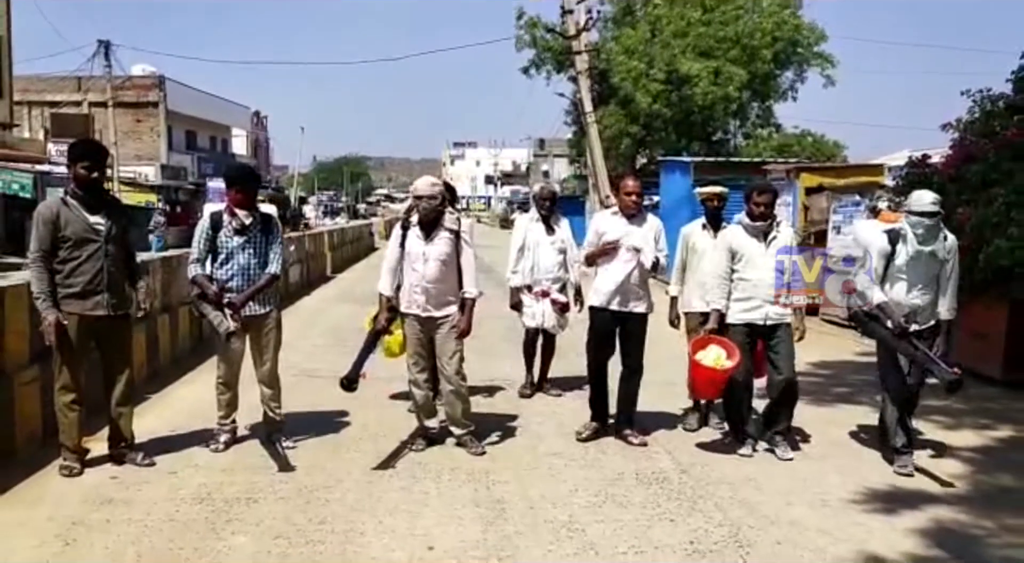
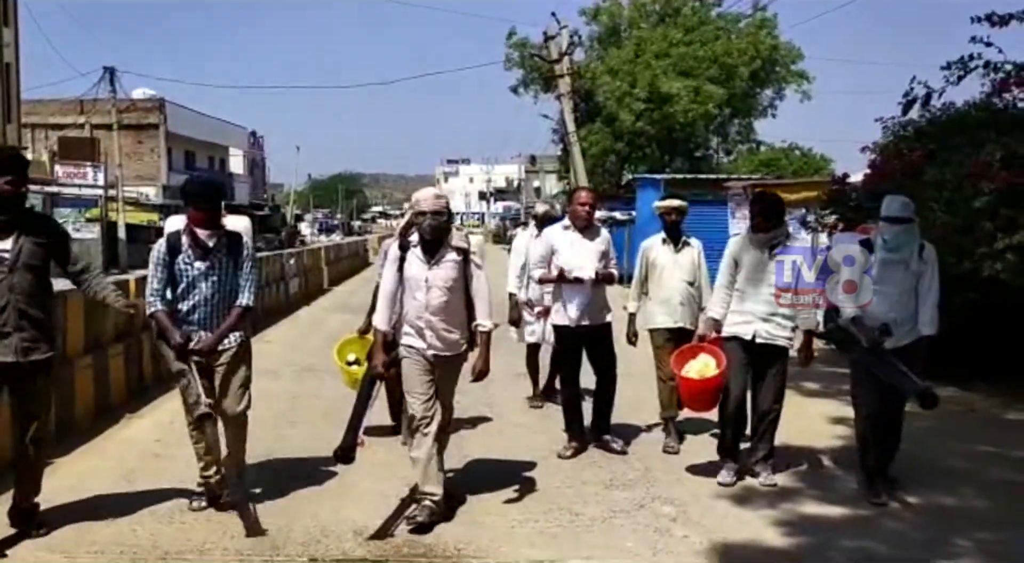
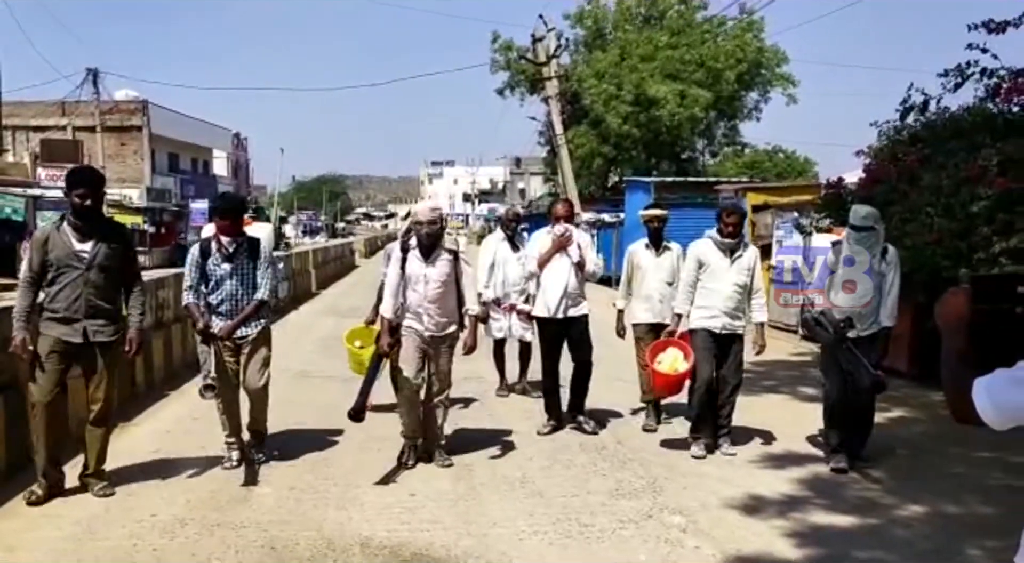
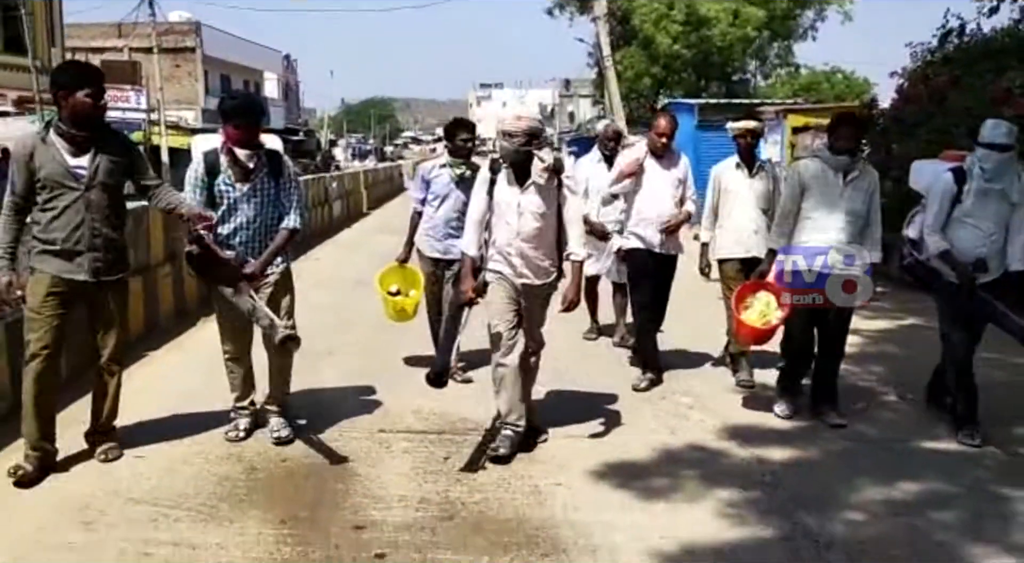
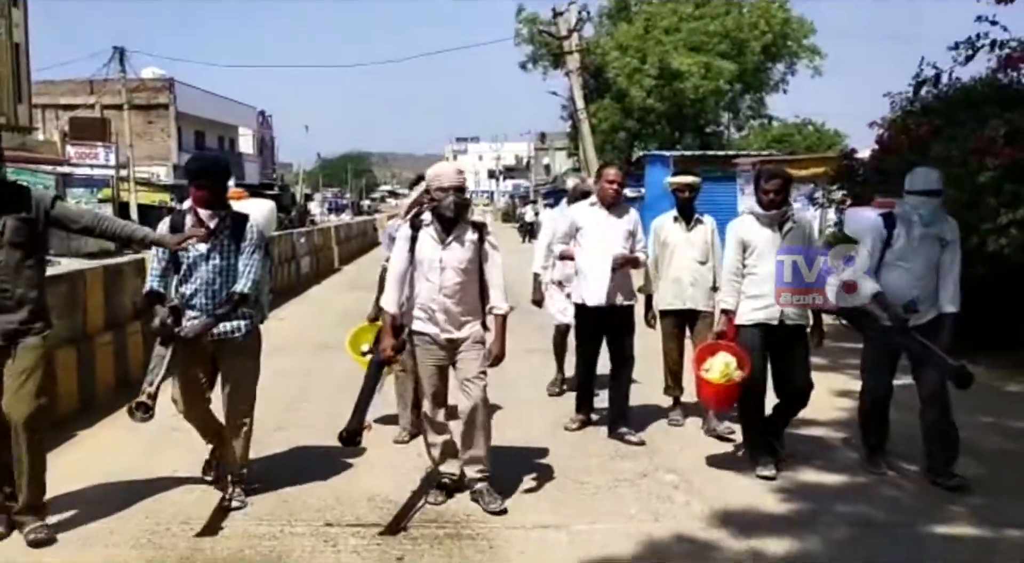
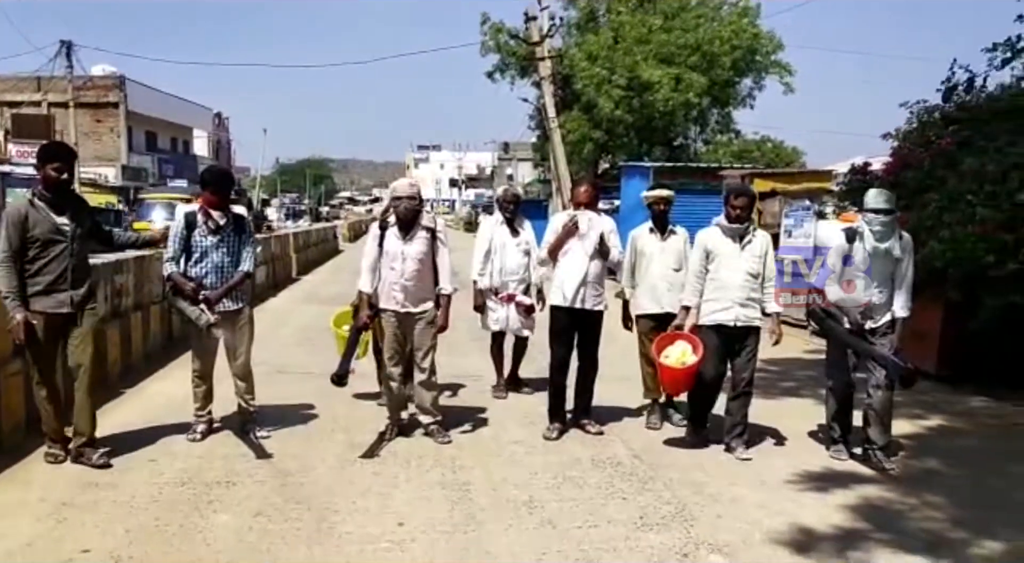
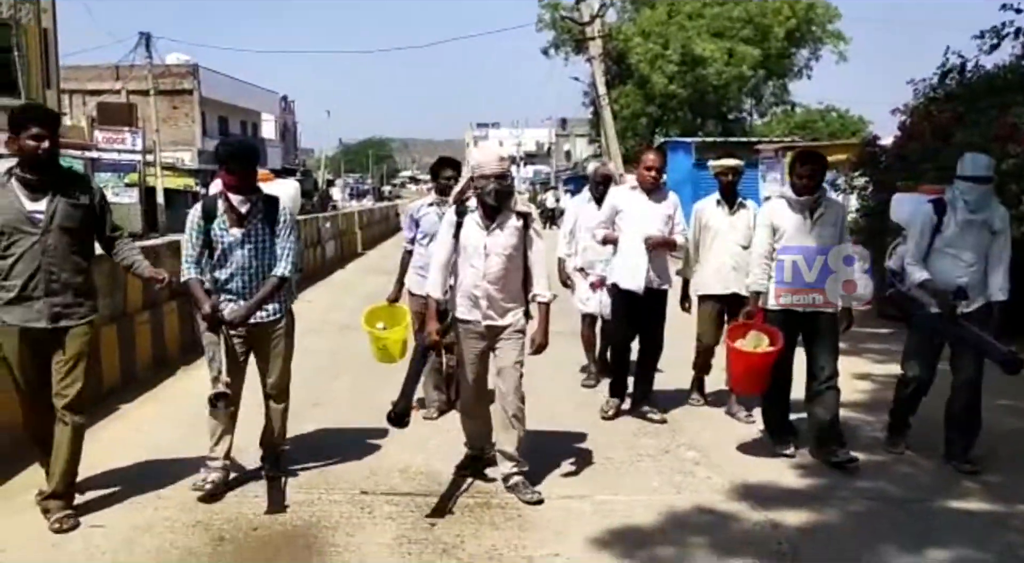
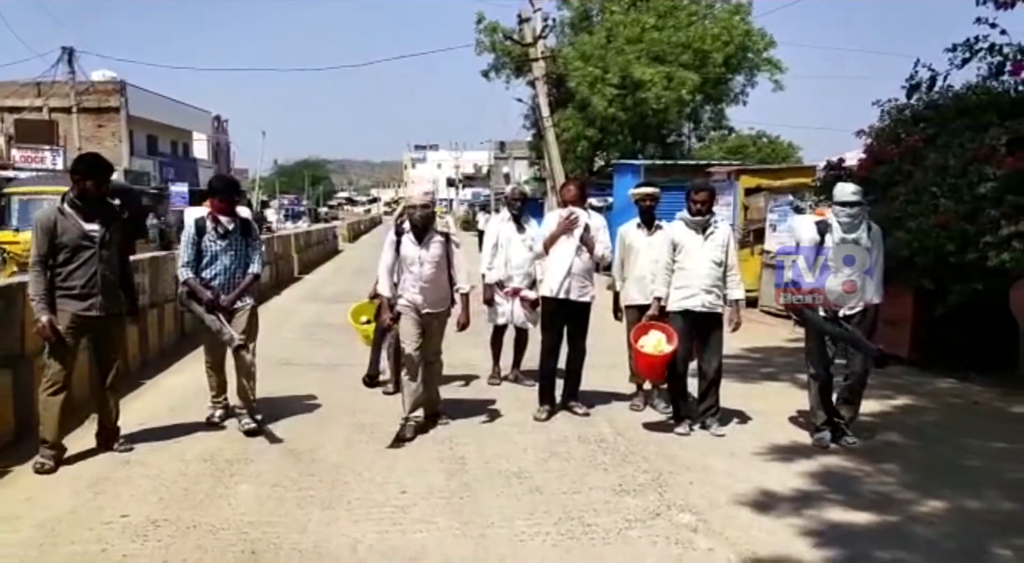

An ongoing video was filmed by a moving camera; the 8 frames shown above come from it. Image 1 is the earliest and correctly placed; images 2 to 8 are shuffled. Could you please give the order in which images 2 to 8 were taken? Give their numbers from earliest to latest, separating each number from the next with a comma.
6, 8, 3, 2, 5, 7, 4
